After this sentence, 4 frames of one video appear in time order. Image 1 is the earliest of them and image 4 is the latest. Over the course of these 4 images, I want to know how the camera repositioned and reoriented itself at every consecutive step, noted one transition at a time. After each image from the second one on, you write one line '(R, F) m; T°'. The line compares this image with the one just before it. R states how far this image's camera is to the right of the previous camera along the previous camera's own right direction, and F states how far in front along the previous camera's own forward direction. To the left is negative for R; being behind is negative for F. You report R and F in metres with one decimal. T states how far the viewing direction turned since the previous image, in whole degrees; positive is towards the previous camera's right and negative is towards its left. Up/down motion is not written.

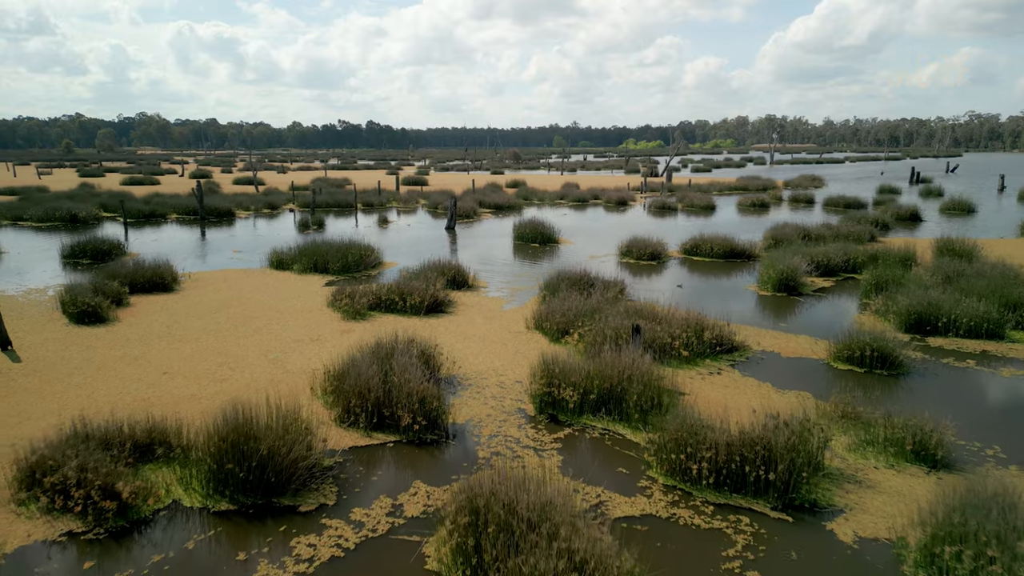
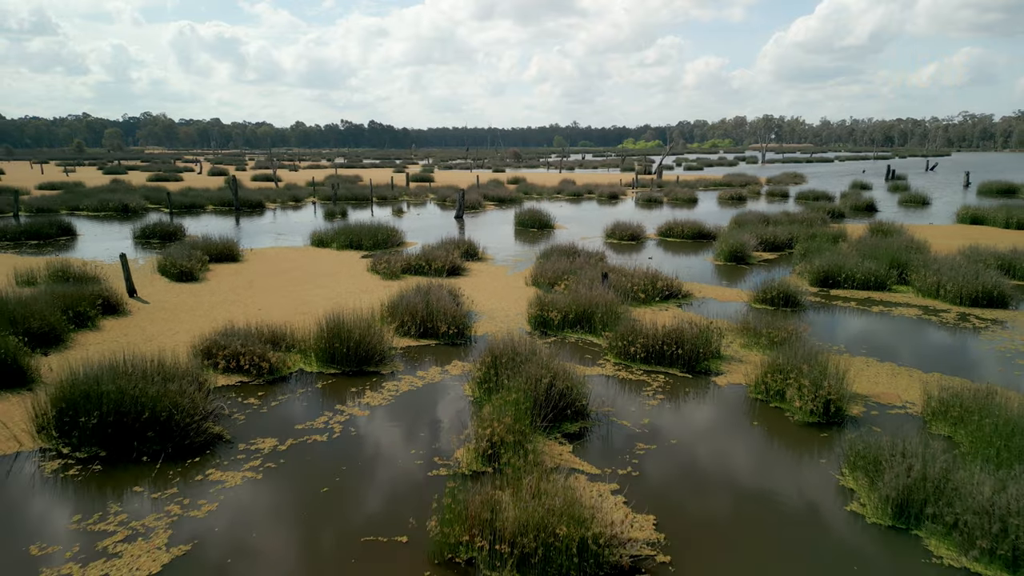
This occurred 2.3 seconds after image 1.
(0.0, -3.1) m; 0°
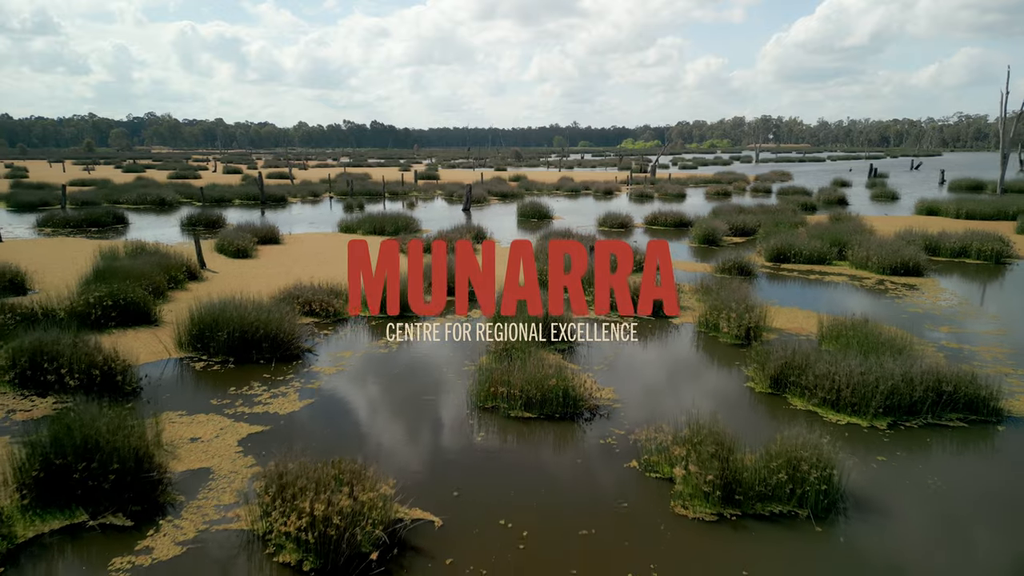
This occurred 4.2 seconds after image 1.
(-0.1, -2.6) m; 0°
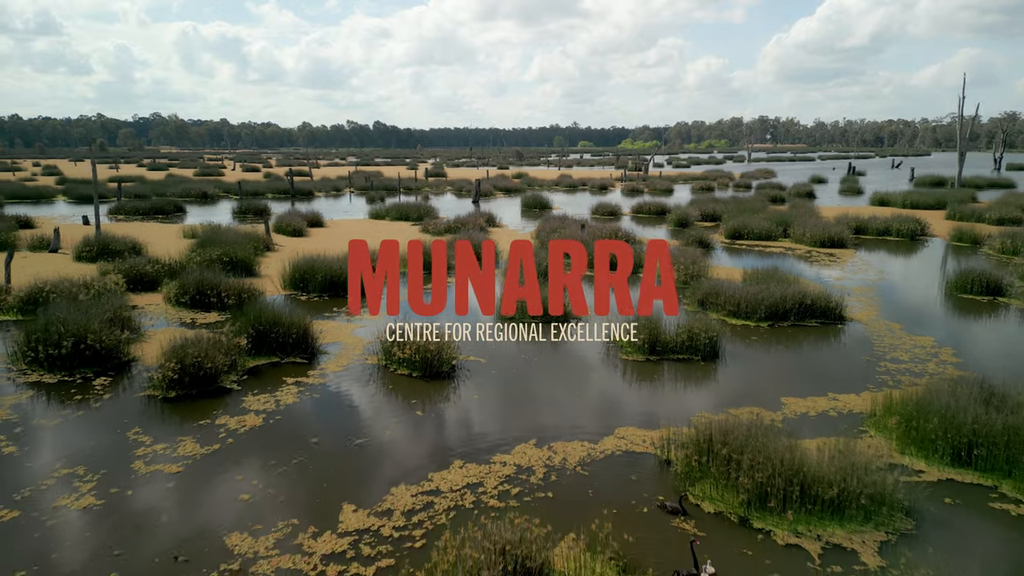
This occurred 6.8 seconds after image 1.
(-0.2, -3.7) m; 0°
